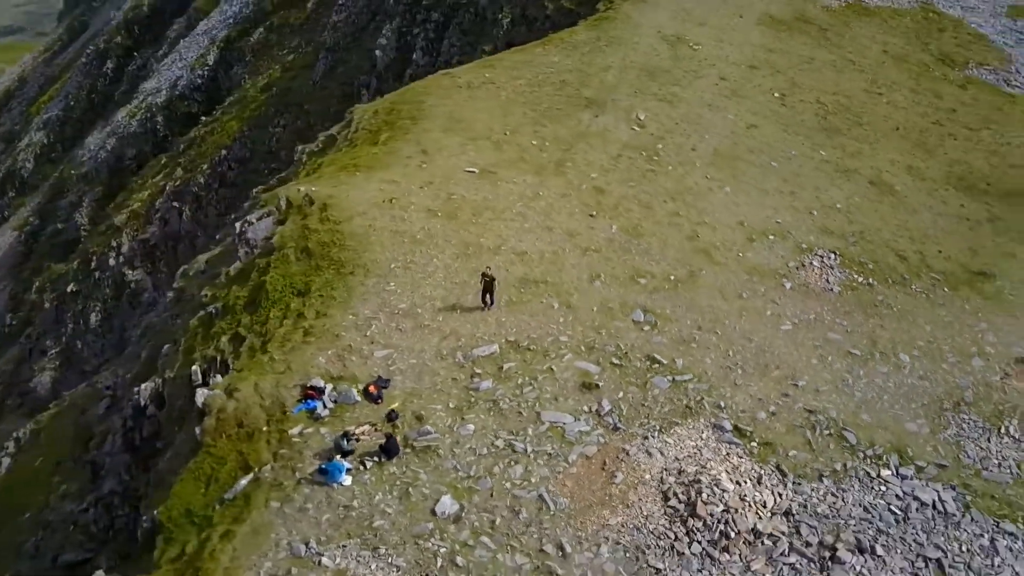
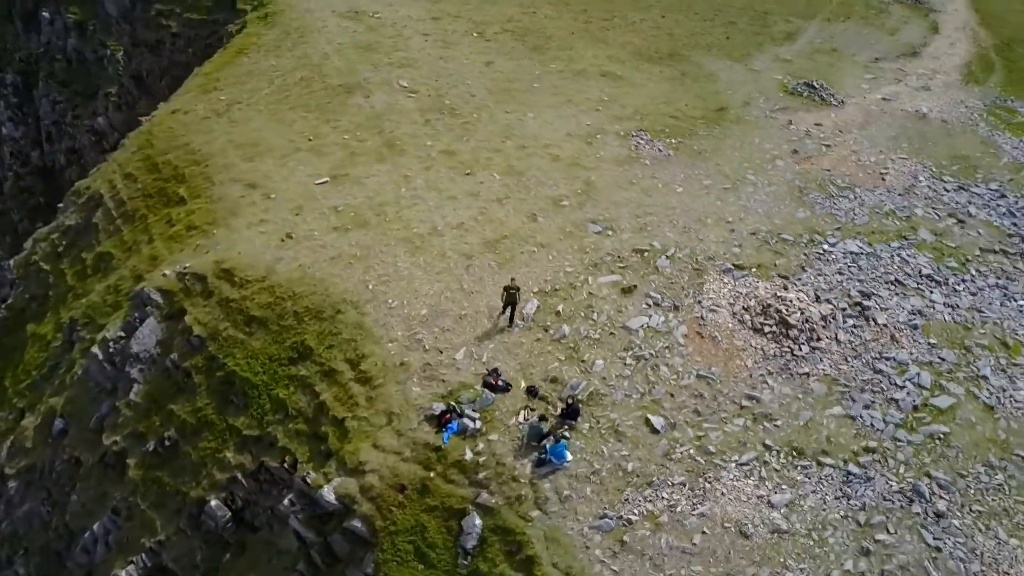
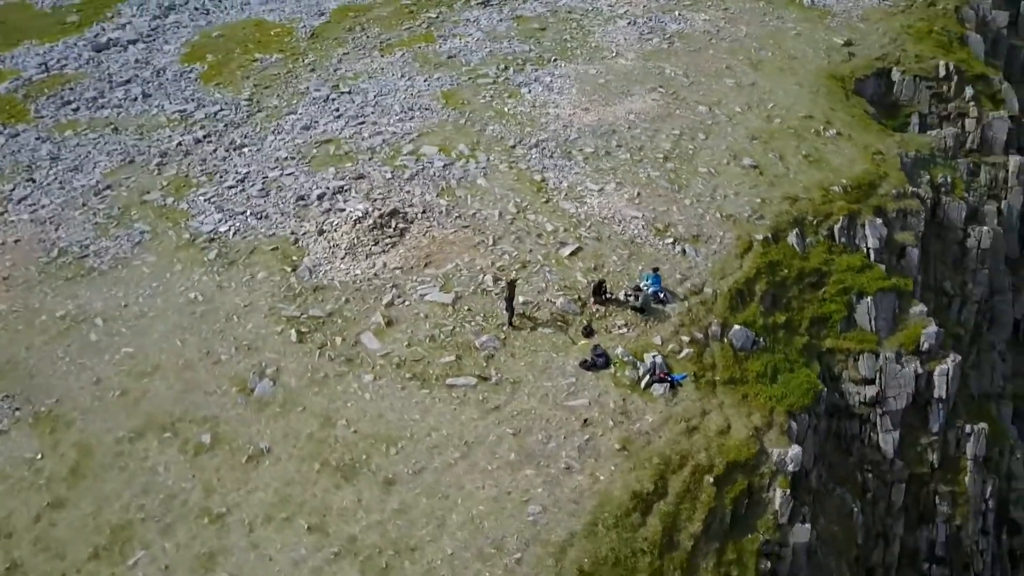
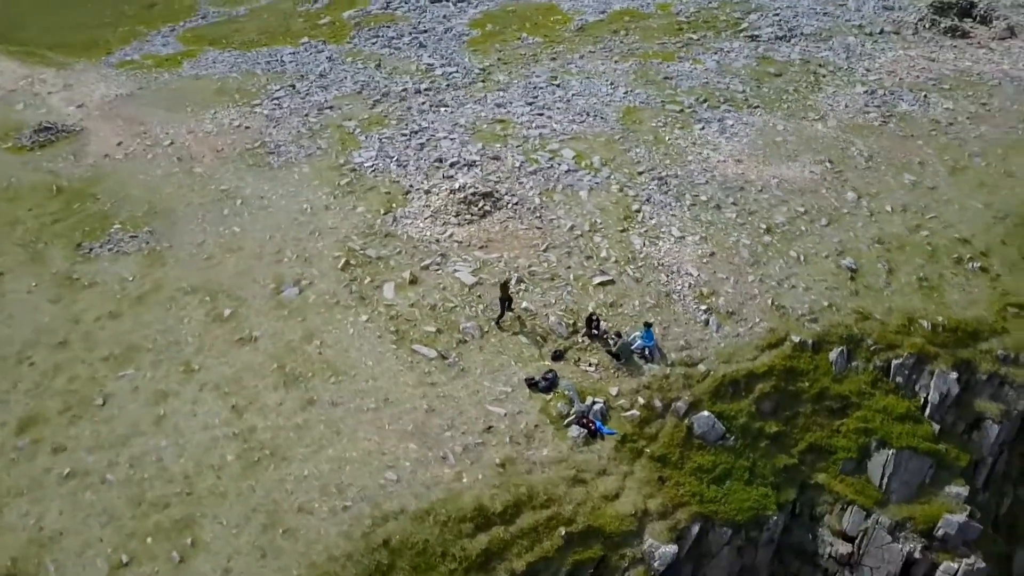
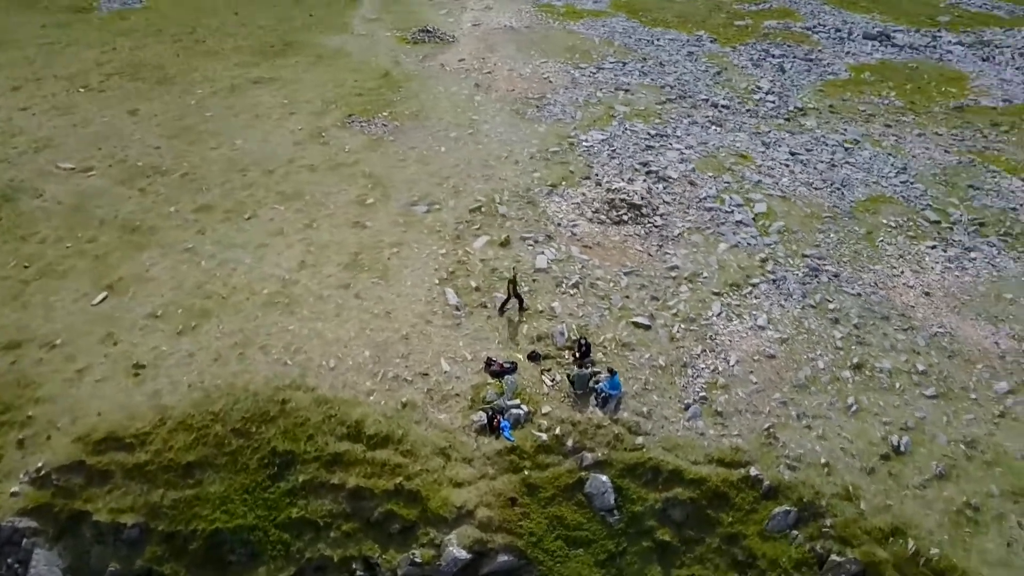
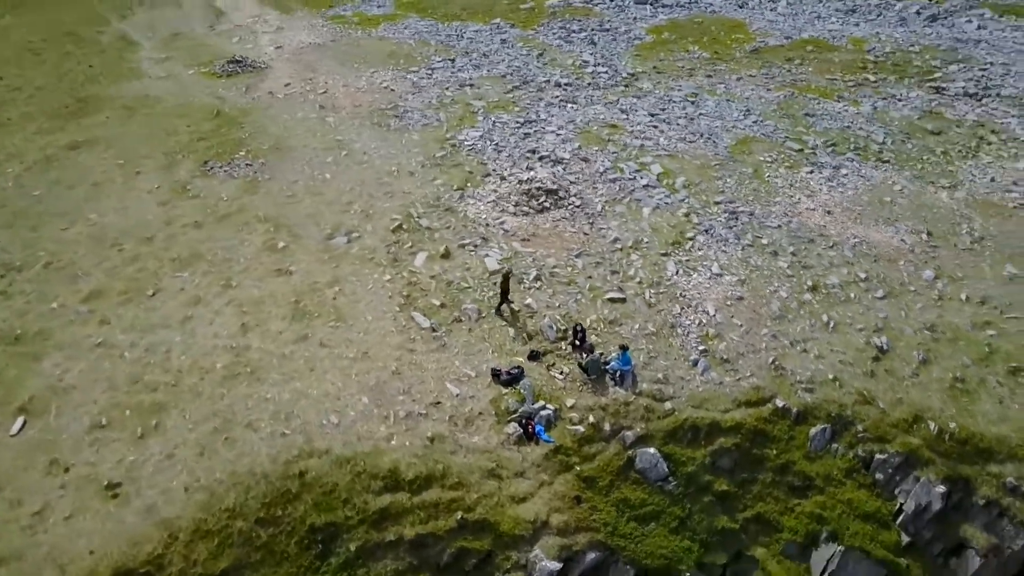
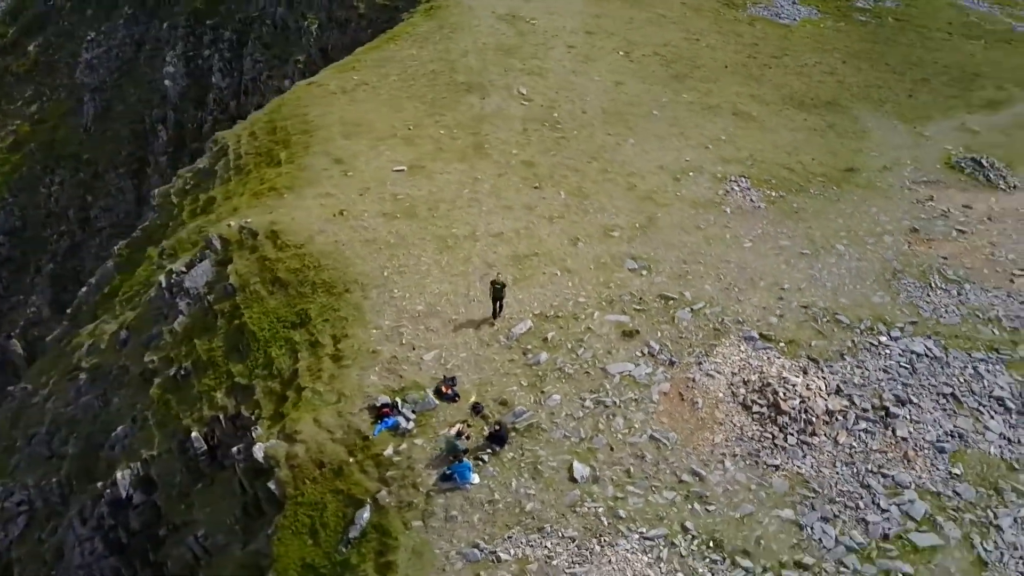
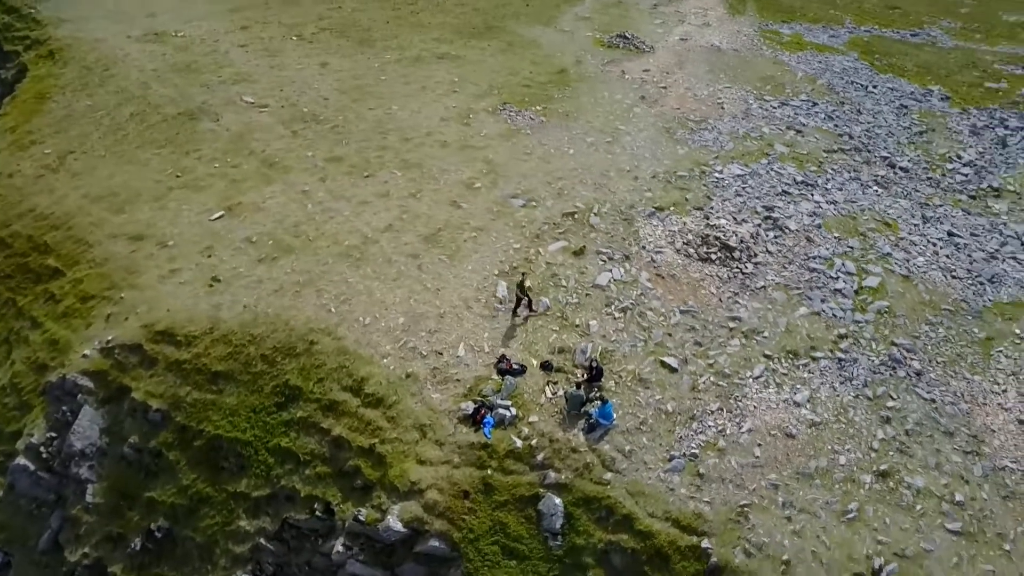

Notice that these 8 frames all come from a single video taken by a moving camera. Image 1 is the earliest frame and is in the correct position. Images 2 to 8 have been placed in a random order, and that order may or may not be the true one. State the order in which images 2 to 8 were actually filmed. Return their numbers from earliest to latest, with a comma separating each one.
7, 2, 8, 5, 6, 4, 3
